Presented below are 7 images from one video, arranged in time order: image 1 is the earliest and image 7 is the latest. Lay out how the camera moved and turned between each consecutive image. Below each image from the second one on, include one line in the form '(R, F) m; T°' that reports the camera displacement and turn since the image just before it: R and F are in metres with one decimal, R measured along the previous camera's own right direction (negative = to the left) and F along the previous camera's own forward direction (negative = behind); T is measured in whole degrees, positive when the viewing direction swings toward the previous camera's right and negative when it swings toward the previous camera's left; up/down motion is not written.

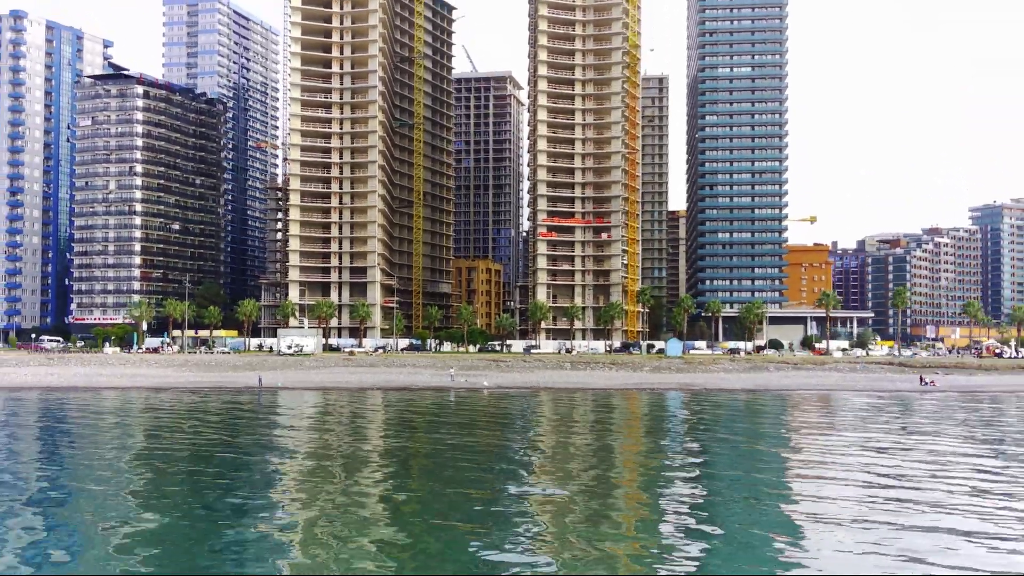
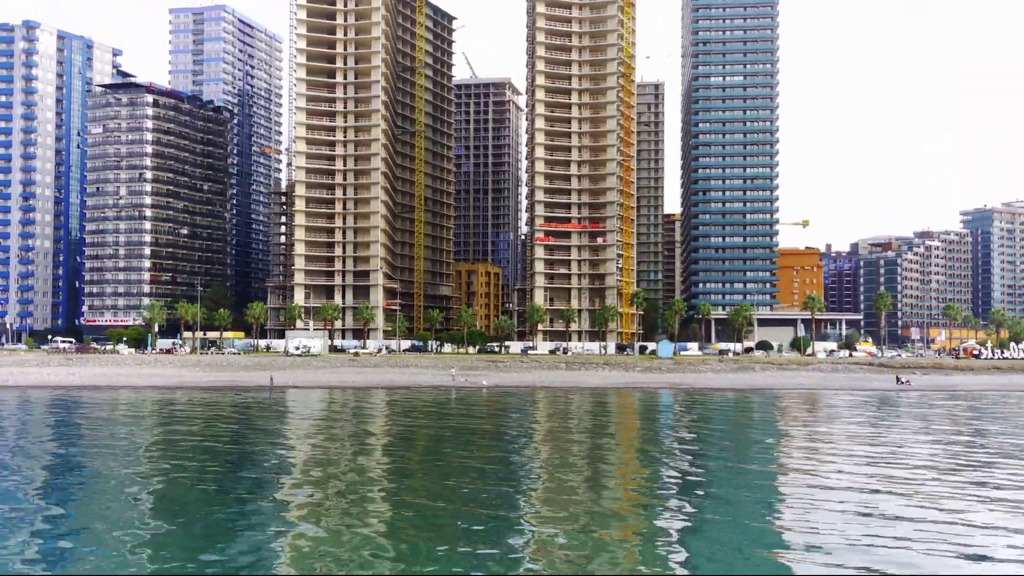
(+0.2, -4.4) m; 0°
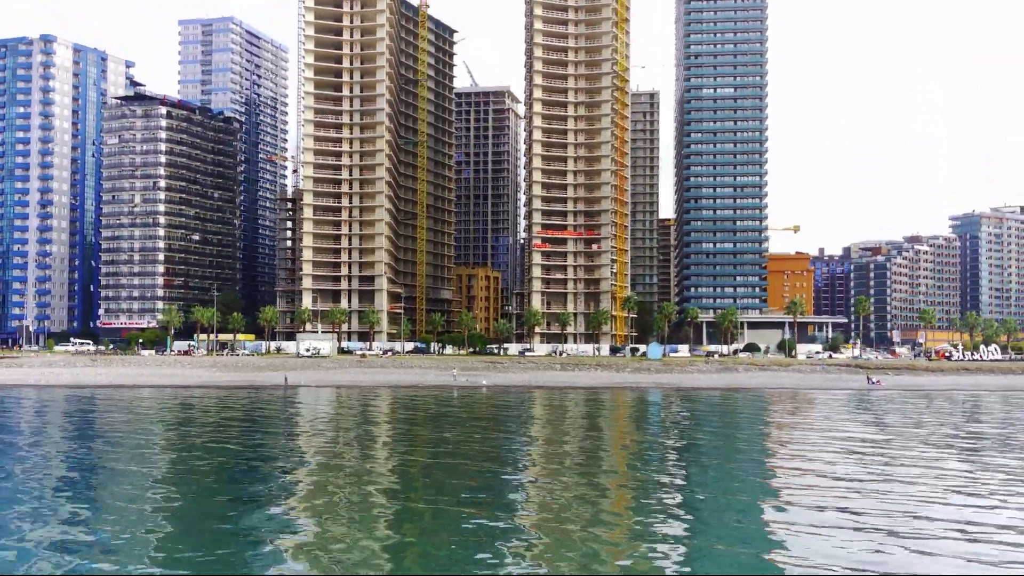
(+0.3, -6.1) m; 0°
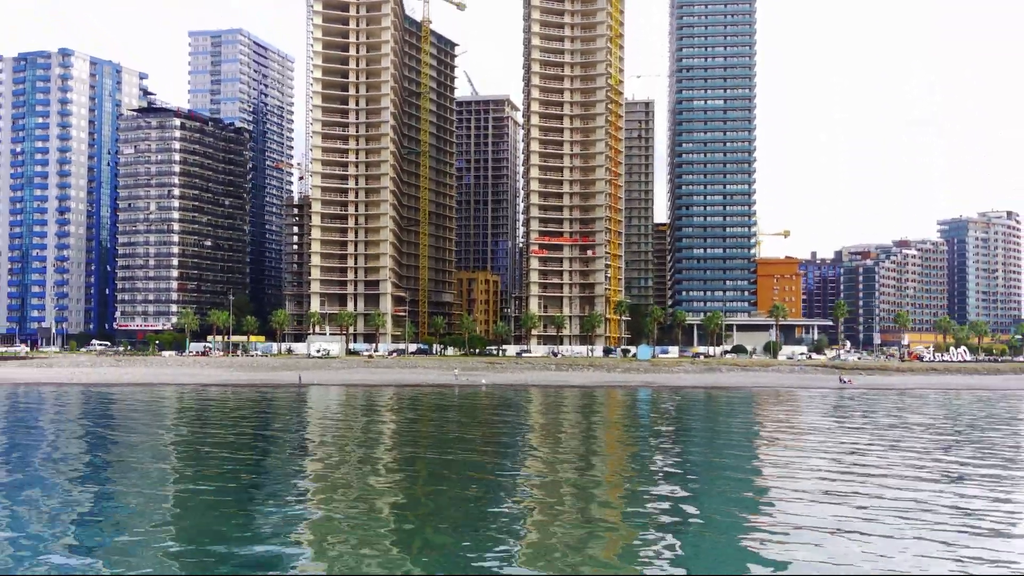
(+0.4, -6.9) m; 0°
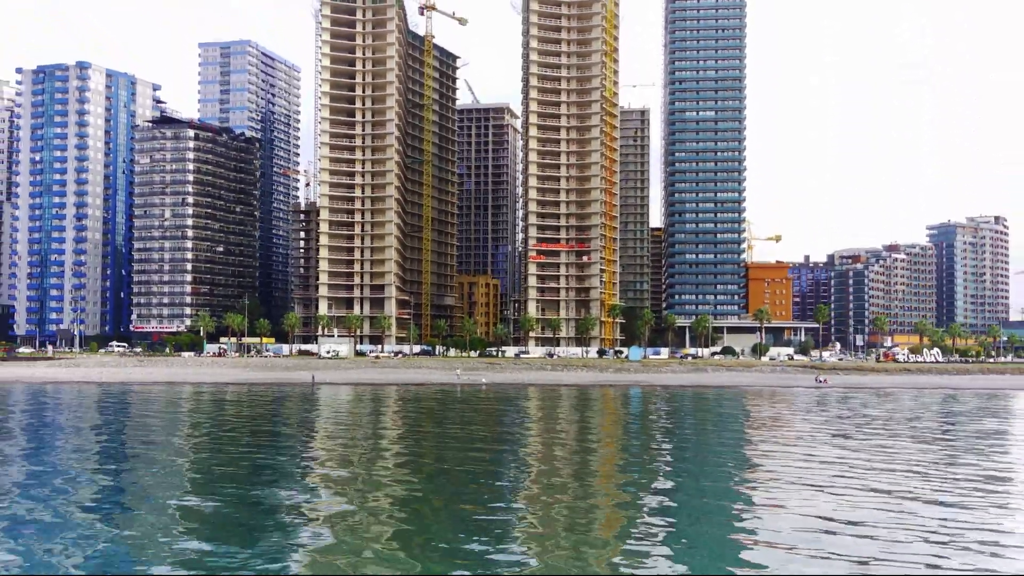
(+0.3, -7.1) m; 0°
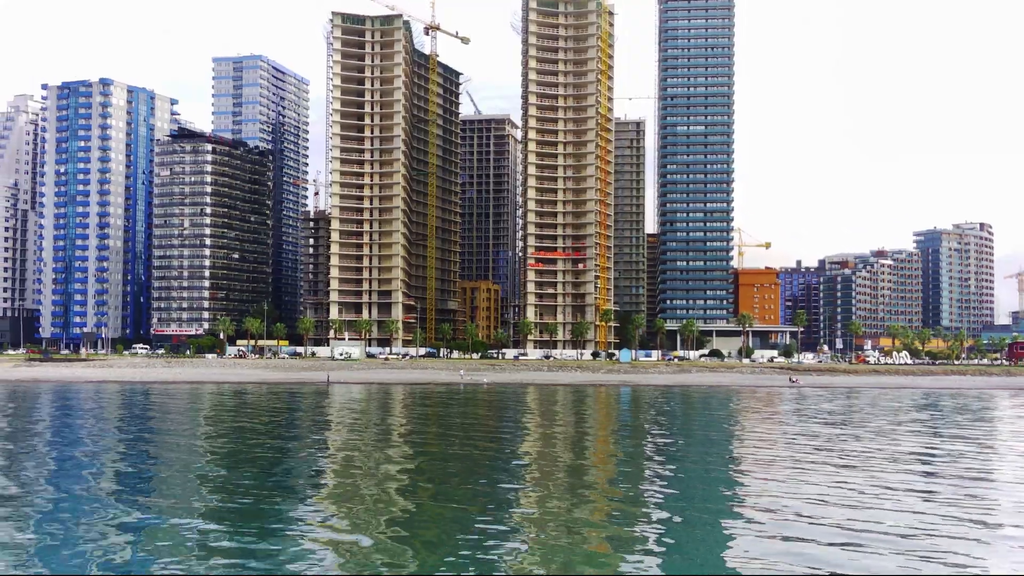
(+0.4, -9.6) m; 0°
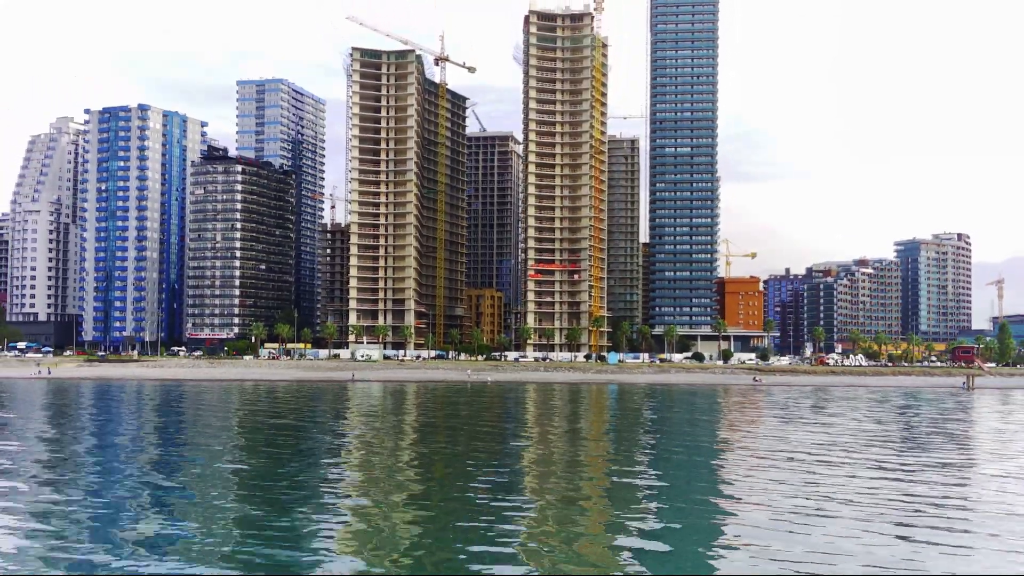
(+0.7, -17.5) m; 0°
